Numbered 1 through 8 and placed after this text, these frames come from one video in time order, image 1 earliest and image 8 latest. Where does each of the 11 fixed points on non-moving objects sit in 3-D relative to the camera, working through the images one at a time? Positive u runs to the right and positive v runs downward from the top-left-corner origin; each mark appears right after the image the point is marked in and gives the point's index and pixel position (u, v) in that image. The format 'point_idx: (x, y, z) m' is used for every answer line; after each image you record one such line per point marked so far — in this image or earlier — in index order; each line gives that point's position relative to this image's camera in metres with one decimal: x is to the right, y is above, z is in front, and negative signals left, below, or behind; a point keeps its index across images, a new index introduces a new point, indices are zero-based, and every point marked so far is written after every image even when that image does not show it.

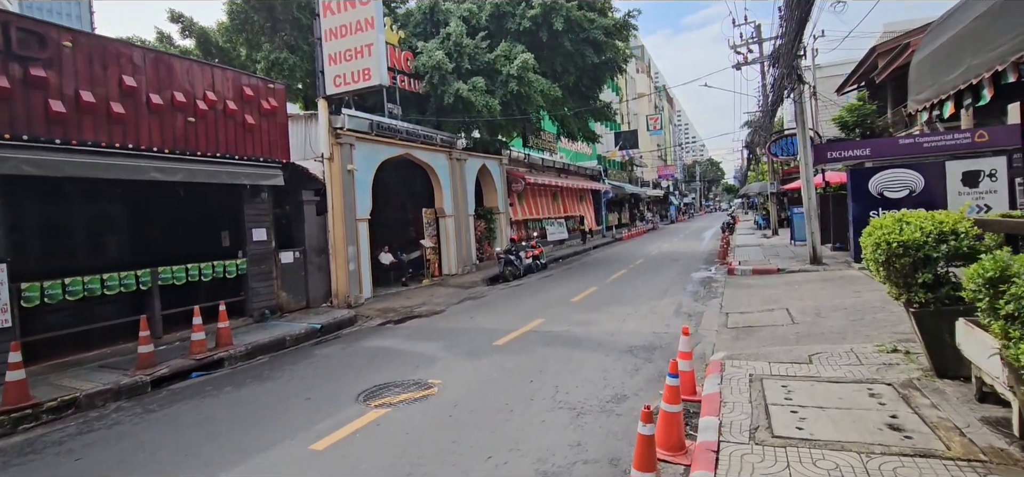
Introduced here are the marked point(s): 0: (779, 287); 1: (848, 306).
0: (+6.0, -1.1, +11.6) m
1: (+5.6, -1.1, +8.6) m
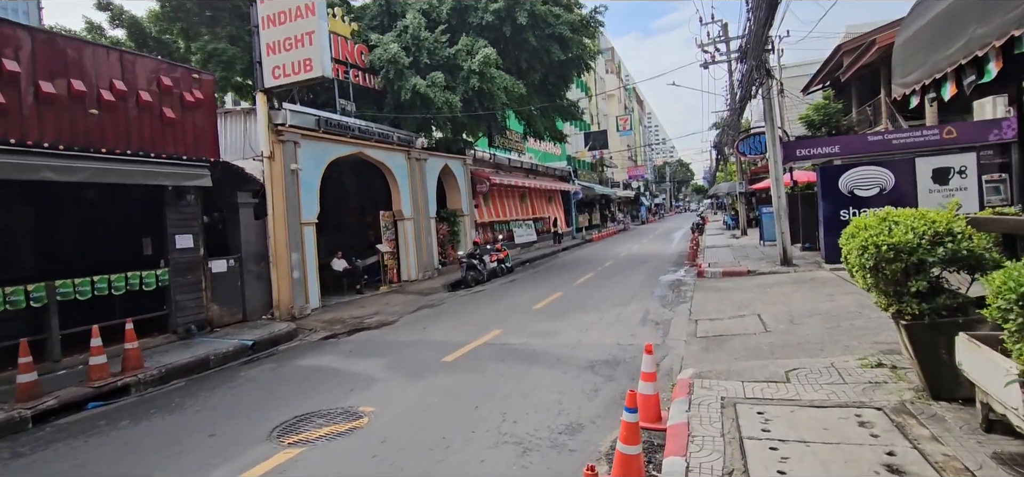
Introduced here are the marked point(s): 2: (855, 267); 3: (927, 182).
0: (+5.1, -1.1, +11.0) m
1: (+4.8, -1.1, +8.1) m
2: (+2.9, -0.2, +4.4) m
3: (+9.1, +1.2, +11.4) m
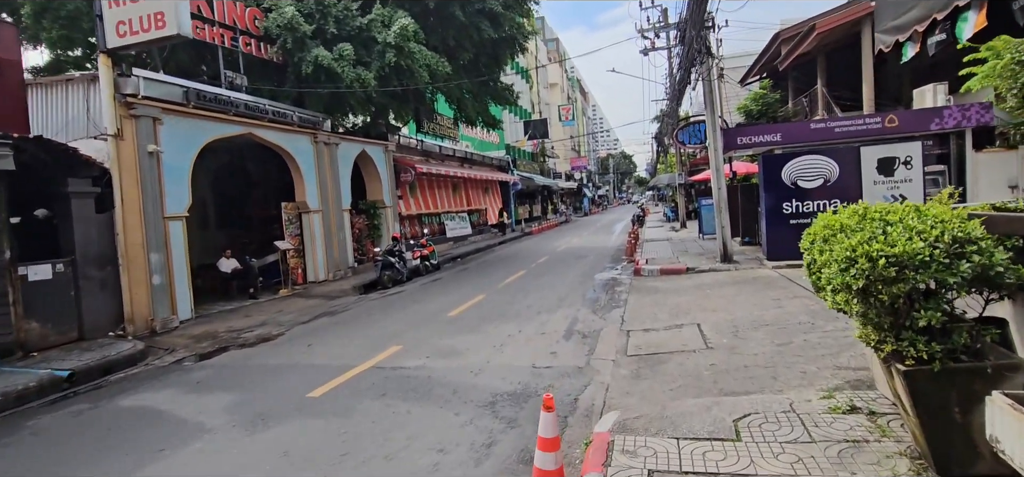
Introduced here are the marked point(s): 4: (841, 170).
0: (+3.4, -1.0, +9.9) m
1: (+3.5, -1.1, +6.9) m
2: (+1.9, -0.3, +3.1) m
3: (+7.4, +1.4, +10.6) m
4: (+6.8, +1.4, +10.8) m
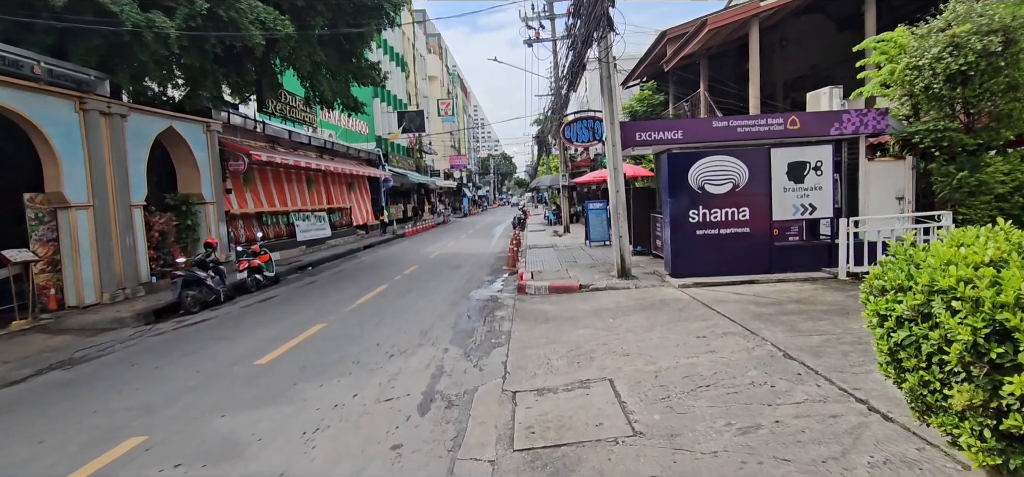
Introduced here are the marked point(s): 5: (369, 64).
0: (+1.1, -1.2, +7.8) m
1: (+1.9, -1.3, +4.9) m
2: (+1.3, -0.5, +0.8) m
3: (+4.9, +1.1, +9.4) m
4: (+4.3, +1.2, +9.4) m
5: (-5.2, +6.3, +18.8) m
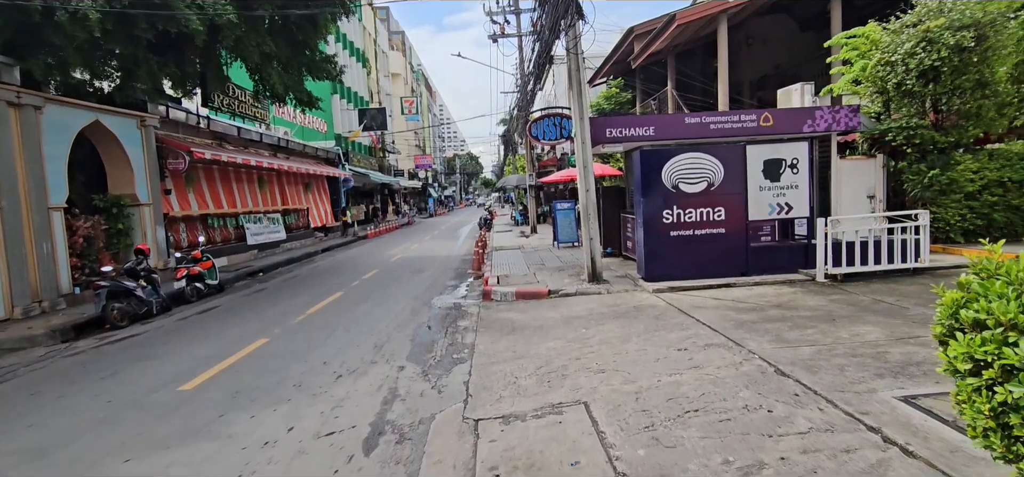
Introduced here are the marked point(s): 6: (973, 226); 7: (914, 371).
0: (+0.6, -1.3, +7.2) m
1: (+1.6, -1.4, +4.4) m
2: (+1.2, -0.5, +0.2) m
3: (+4.3, +1.1, +9.0) m
4: (+3.7, +1.2, +9.0) m
5: (-6.4, +6.2, +17.8) m
6: (+9.0, +0.2, +10.1) m
7: (+3.5, -1.1, +4.5) m
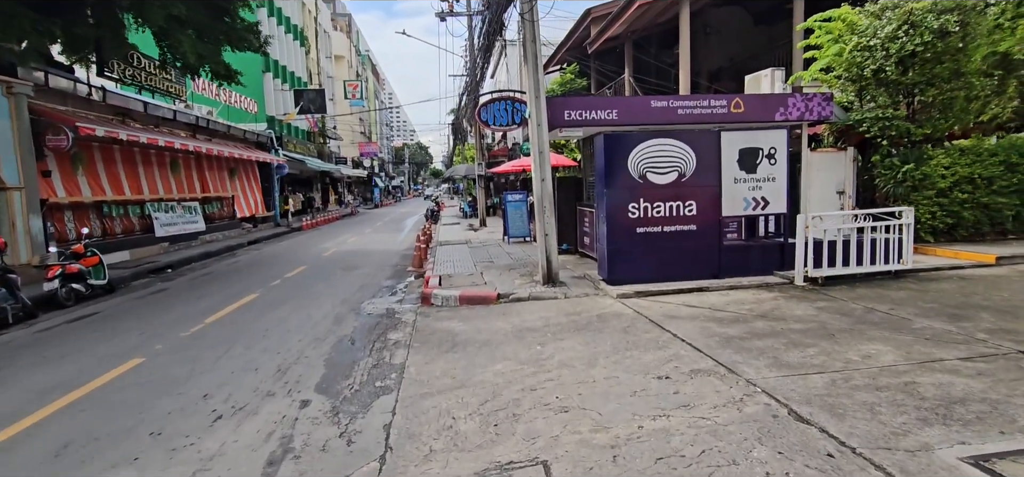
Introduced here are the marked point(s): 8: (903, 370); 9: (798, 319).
0: (0.0, -1.3, +5.9) m
1: (+1.1, -1.4, +3.2) m
2: (+1.2, -0.6, -1.0) m
3: (+3.4, +1.1, +8.0) m
4: (+2.8, +1.2, +8.0) m
5: (-8.0, +6.5, +15.7) m
6: (+8.0, +0.3, +9.6) m
7: (+3.0, -1.2, +3.5) m
8: (+3.2, -1.1, +4.2) m
9: (+3.2, -0.9, +5.9) m
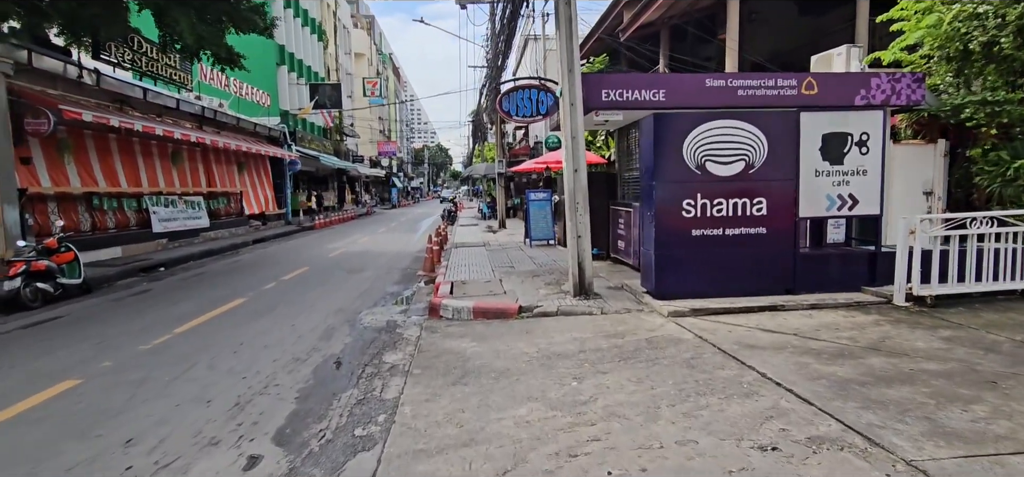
0: (+0.2, -1.3, +4.5) m
1: (+1.3, -1.4, +1.7) m
2: (+1.2, -0.6, -2.4) m
3: (+3.8, +1.0, +6.5) m
4: (+3.2, +1.1, +6.5) m
5: (-7.3, +6.5, +14.6) m
6: (+8.4, +0.1, +7.9) m
7: (+3.2, -1.2, +2.0) m
8: (+3.4, -1.1, +2.7) m
9: (+3.5, -1.0, +4.4) m
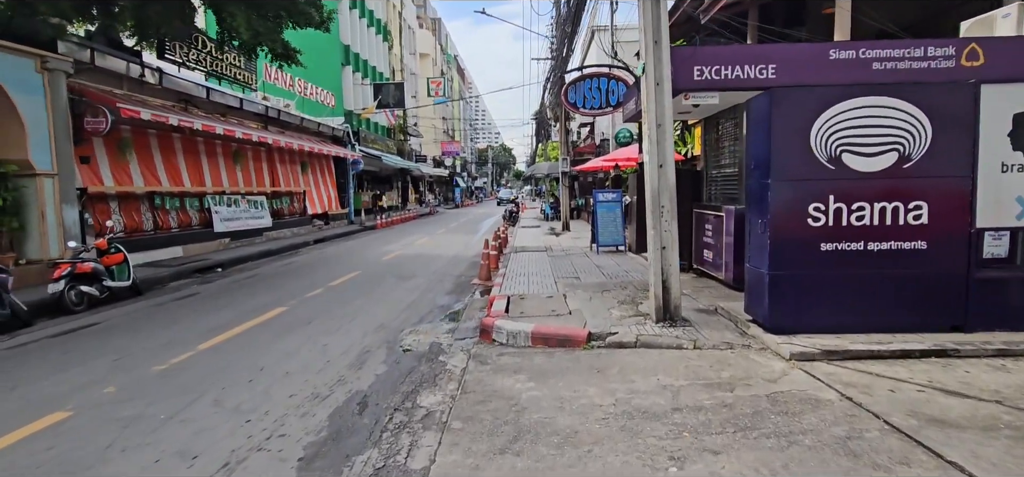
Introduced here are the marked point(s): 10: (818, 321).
0: (+0.6, -1.4, +3.2) m
1: (+1.4, -1.5, +0.3) m
2: (+0.8, -0.7, -3.8) m
3: (+4.4, +0.9, +4.8) m
4: (+3.9, +1.0, +4.8) m
5: (-5.5, +6.5, +14.1) m
6: (+9.2, -0.1, +5.6) m
7: (+3.3, -1.4, +0.3) m
8: (+3.6, -1.3, +1.0) m
9: (+3.9, -1.1, +2.7) m
10: (+2.9, -0.8, +5.0) m
